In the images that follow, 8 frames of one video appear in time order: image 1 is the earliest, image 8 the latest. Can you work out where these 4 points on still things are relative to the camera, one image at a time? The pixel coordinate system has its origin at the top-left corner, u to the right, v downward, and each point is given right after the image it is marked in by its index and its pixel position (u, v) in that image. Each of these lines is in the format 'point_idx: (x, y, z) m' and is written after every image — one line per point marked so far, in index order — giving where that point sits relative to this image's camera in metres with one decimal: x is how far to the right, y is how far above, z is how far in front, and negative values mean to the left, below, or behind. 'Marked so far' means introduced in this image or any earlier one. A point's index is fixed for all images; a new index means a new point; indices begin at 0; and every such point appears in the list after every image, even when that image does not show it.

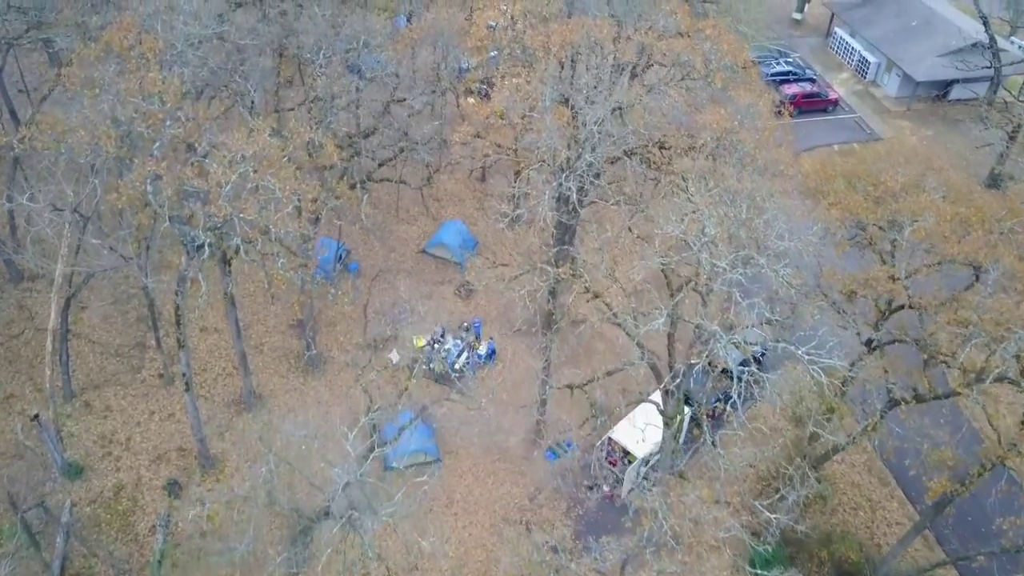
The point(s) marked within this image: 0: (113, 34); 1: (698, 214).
0: (-9.1, +5.7, +18.9) m
1: (+3.7, +1.4, +16.6) m
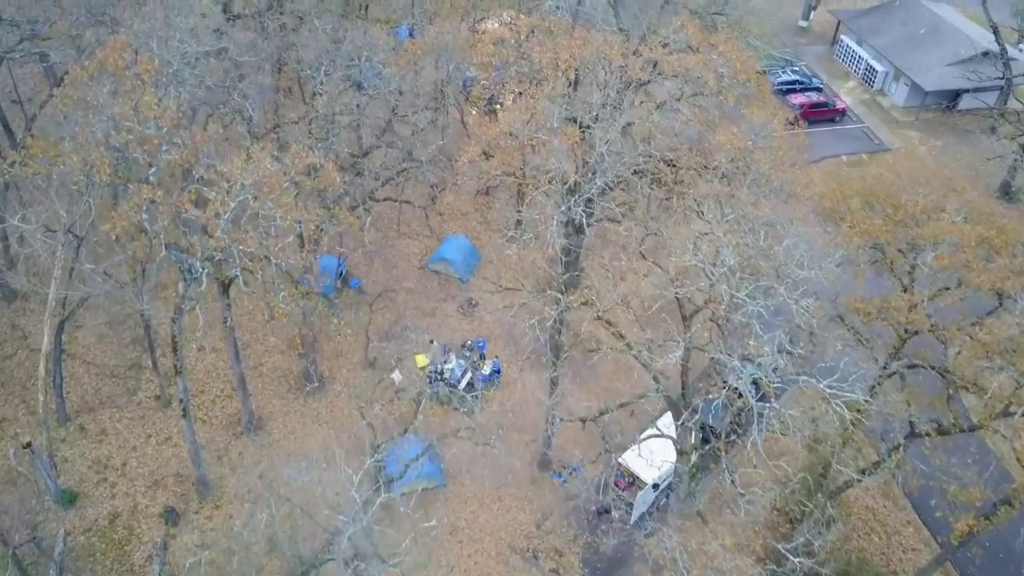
0: (-8.9, +5.2, +18.3) m
1: (+3.9, +0.9, +15.9) m
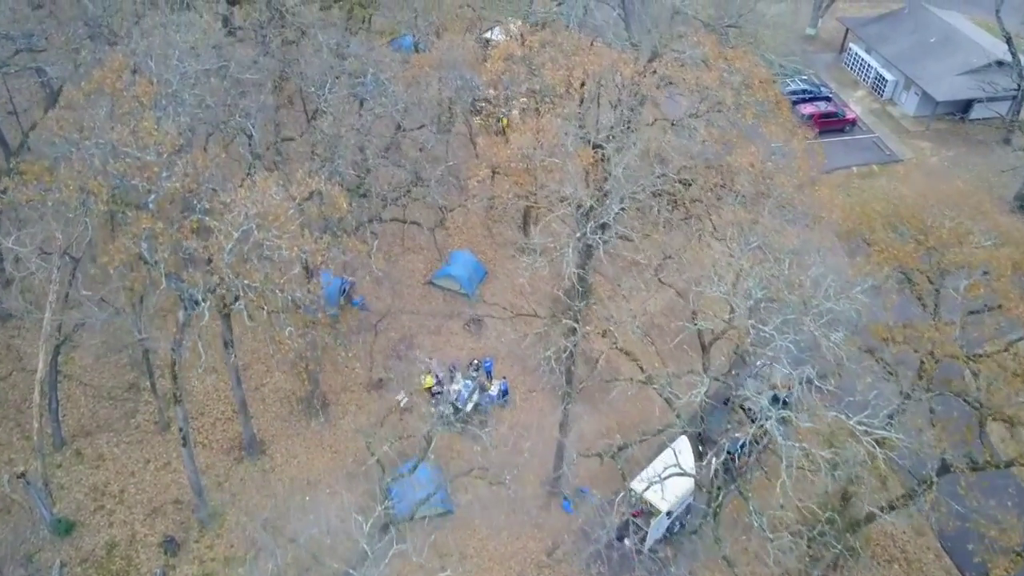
0: (-8.6, +4.6, +17.6) m
1: (+4.2, +0.3, +15.3) m
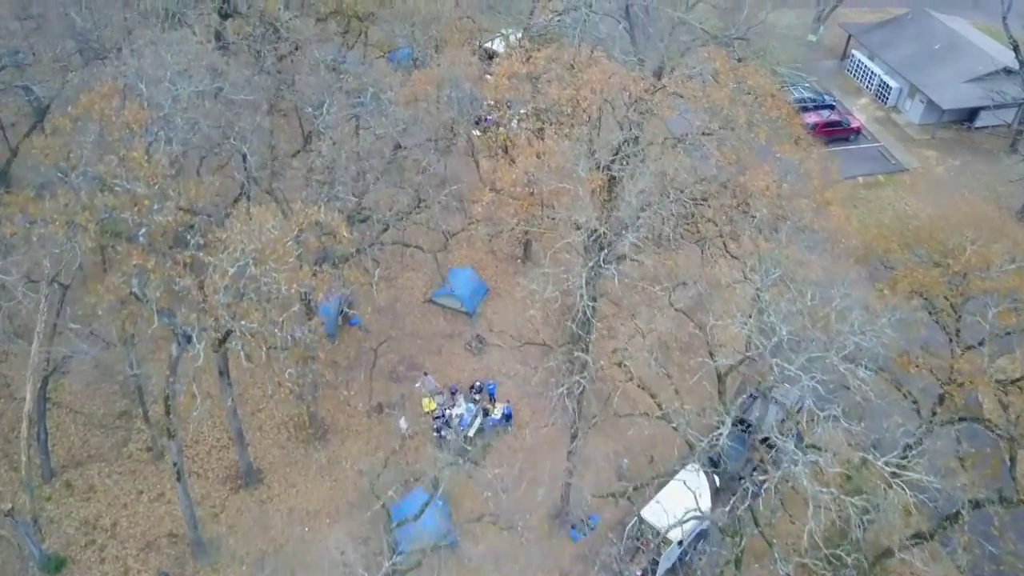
0: (-8.5, +3.9, +16.8) m
1: (+4.4, -0.3, +14.6) m
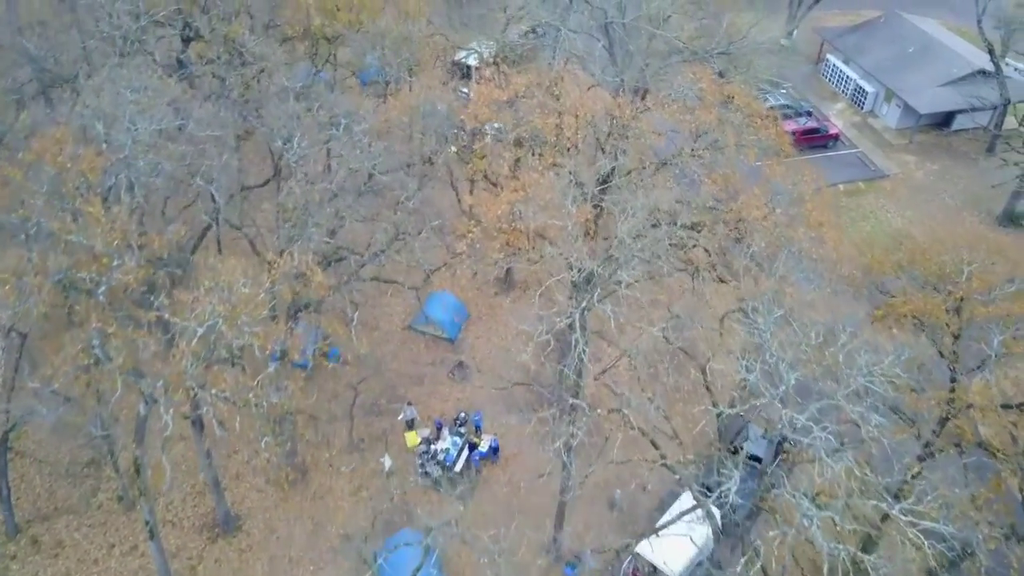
0: (-8.8, +2.8, +15.7) m
1: (+4.2, -1.0, +13.9) m
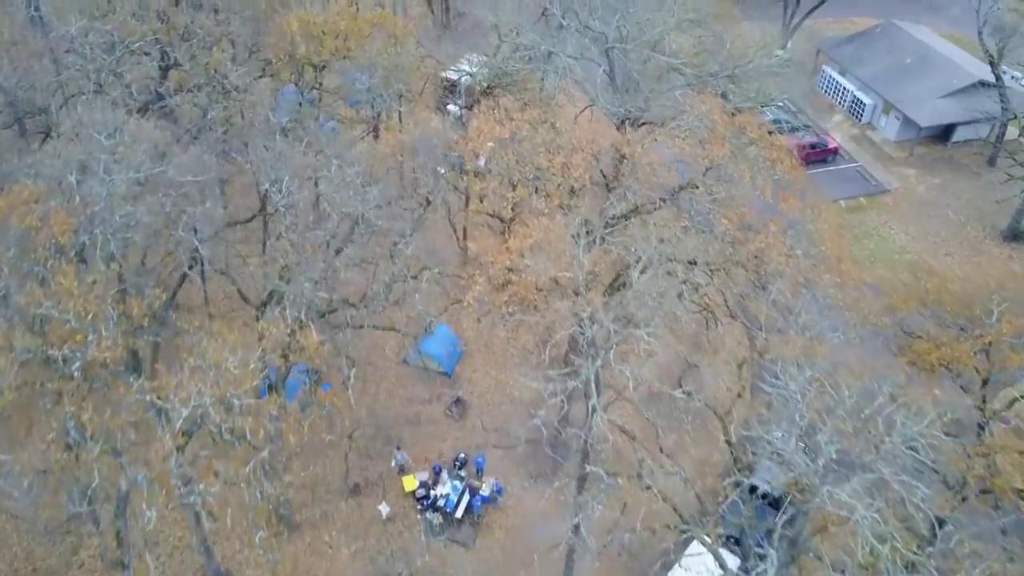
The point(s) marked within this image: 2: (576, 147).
0: (-8.7, +1.6, +14.5) m
1: (+4.4, -1.9, +12.9) m
2: (+1.4, +3.2, +17.8) m
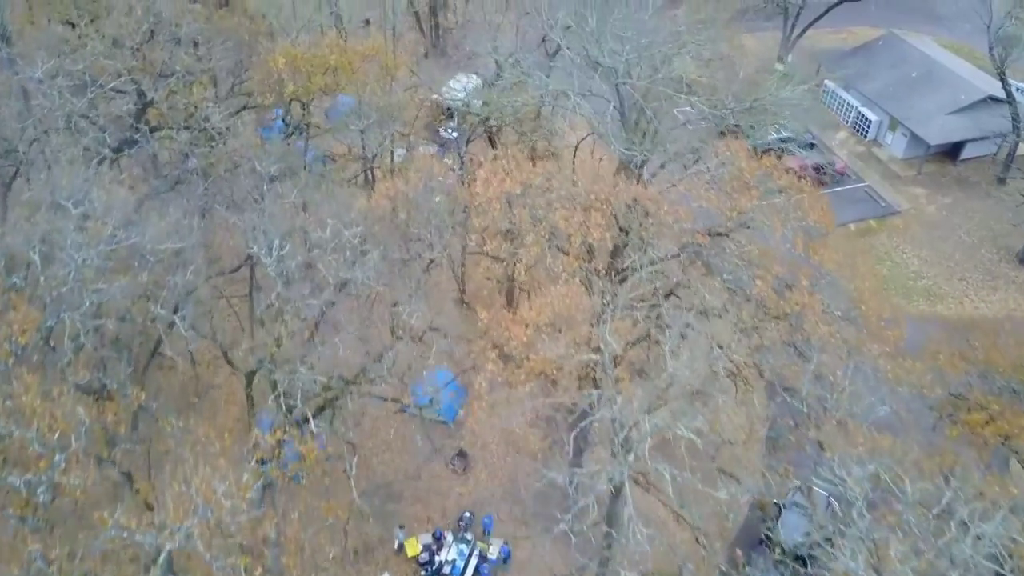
0: (-8.4, +0.1, +12.8) m
1: (+4.8, -3.2, +11.5) m
2: (+1.6, +1.8, +16.3) m
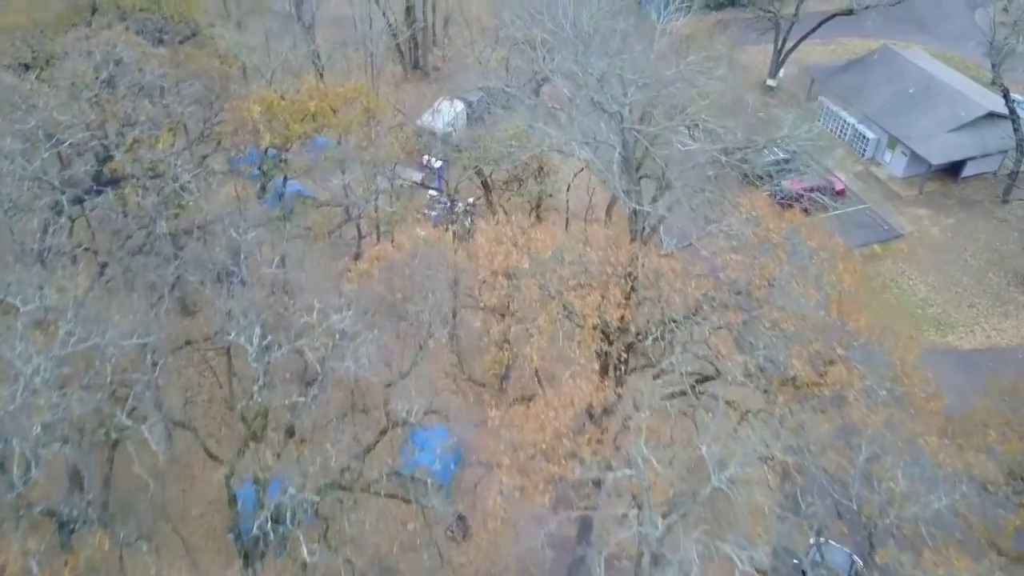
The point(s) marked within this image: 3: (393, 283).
0: (-8.1, -1.6, +11.0) m
1: (+5.2, -4.6, +10.0) m
2: (+1.7, +0.4, +14.7) m
3: (-2.7, +0.5, +16.5) m
